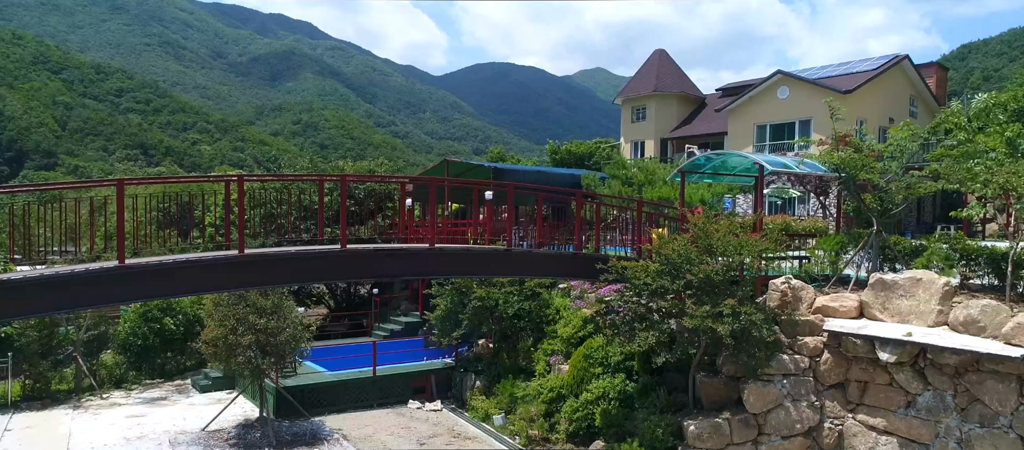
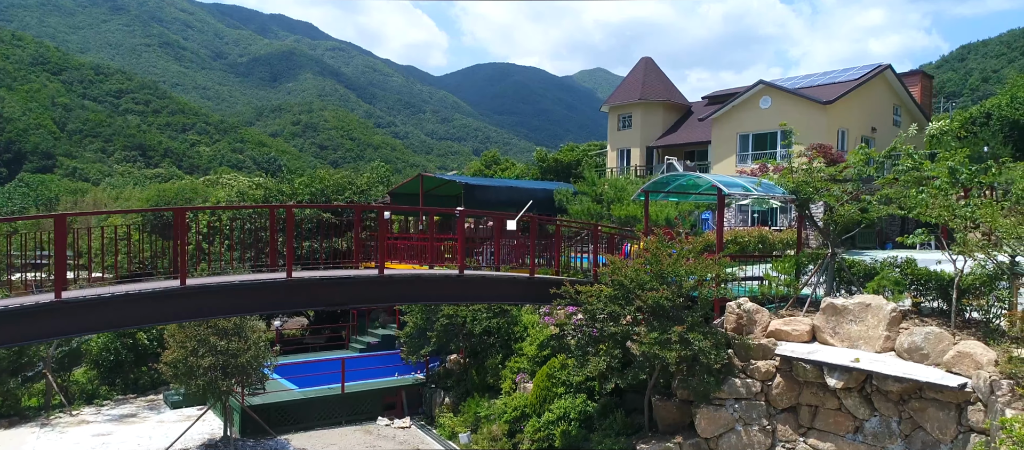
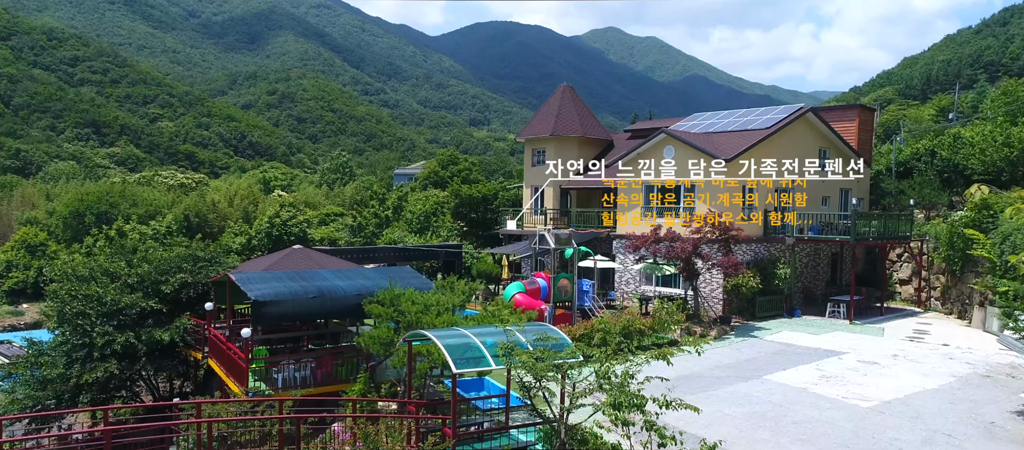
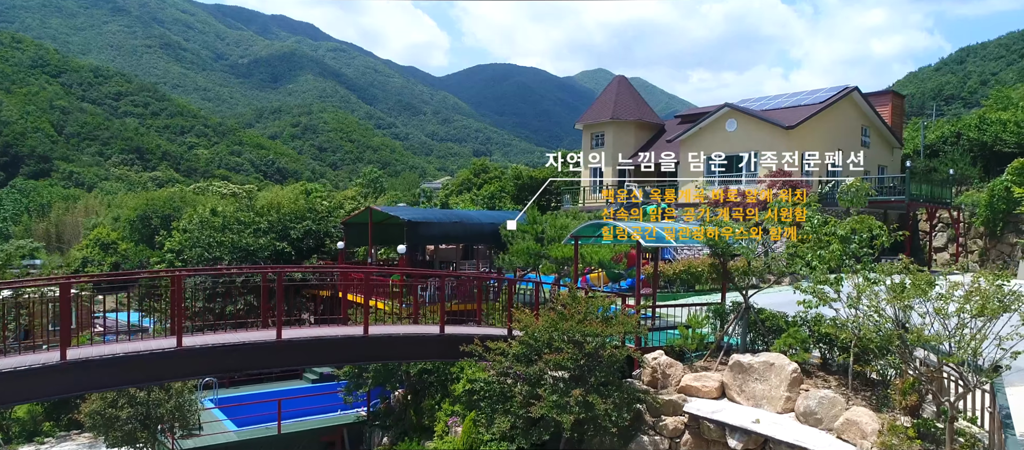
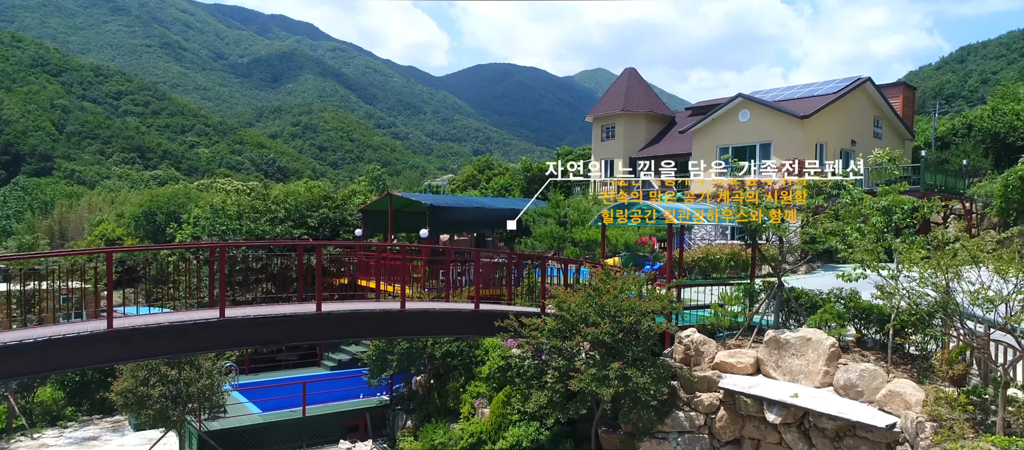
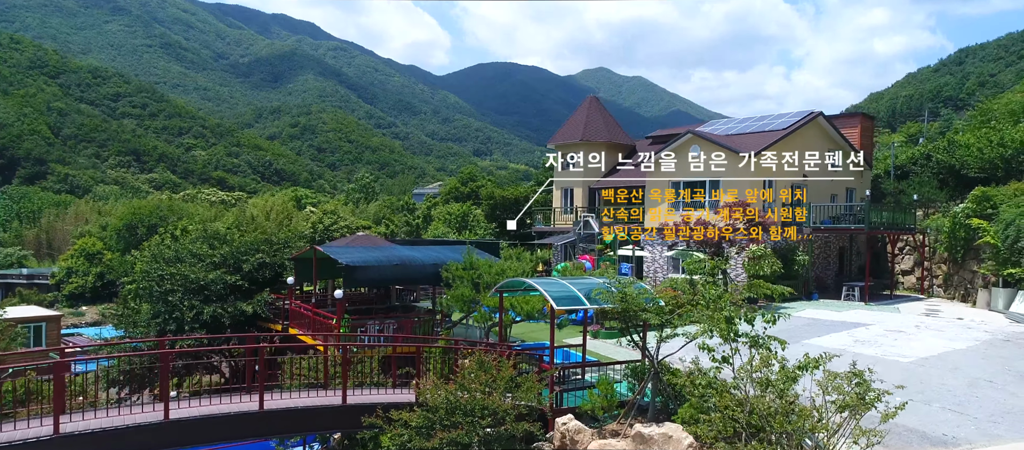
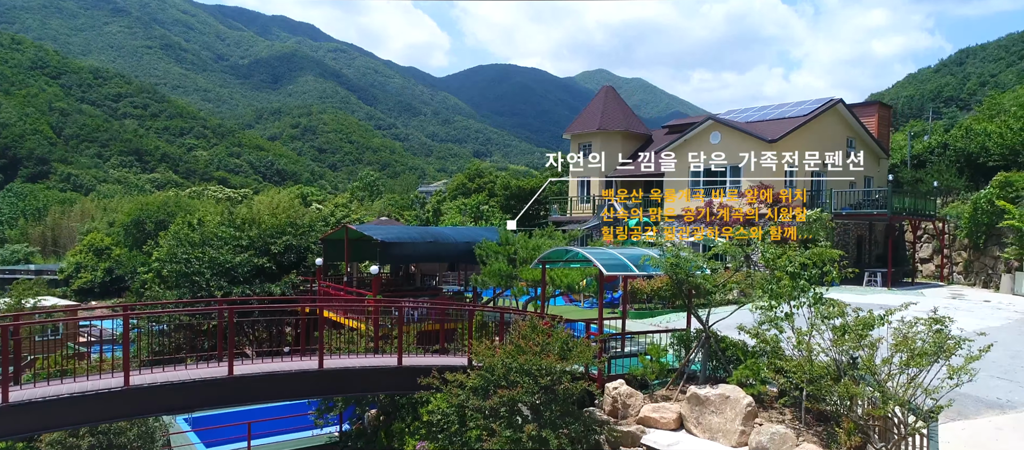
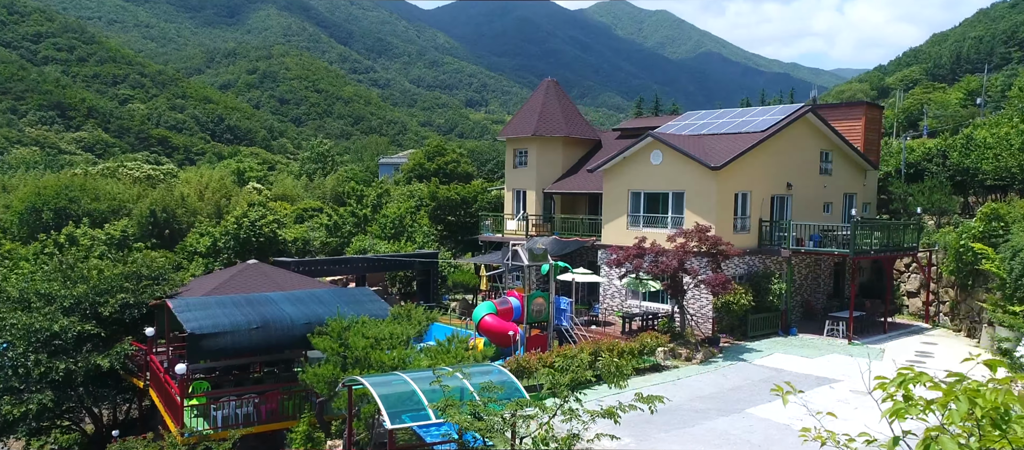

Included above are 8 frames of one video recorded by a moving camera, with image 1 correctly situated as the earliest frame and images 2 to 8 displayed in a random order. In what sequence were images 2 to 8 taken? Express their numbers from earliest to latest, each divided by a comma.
2, 5, 4, 7, 6, 3, 8
